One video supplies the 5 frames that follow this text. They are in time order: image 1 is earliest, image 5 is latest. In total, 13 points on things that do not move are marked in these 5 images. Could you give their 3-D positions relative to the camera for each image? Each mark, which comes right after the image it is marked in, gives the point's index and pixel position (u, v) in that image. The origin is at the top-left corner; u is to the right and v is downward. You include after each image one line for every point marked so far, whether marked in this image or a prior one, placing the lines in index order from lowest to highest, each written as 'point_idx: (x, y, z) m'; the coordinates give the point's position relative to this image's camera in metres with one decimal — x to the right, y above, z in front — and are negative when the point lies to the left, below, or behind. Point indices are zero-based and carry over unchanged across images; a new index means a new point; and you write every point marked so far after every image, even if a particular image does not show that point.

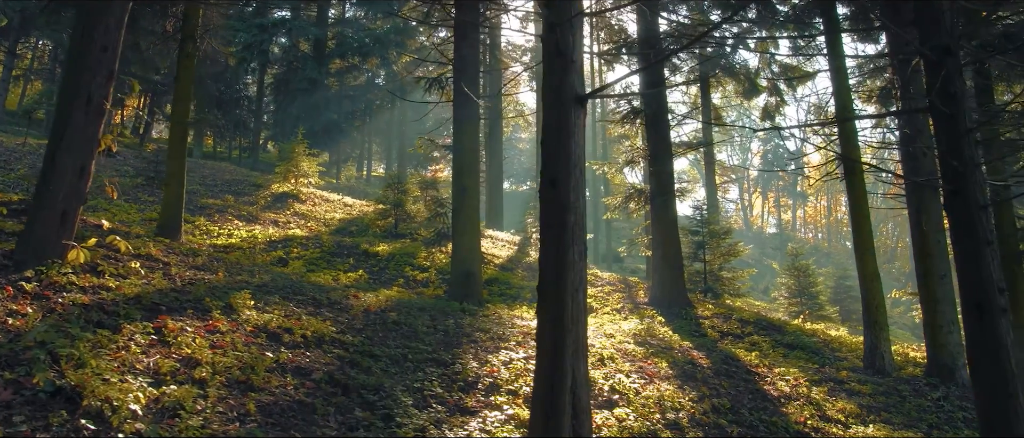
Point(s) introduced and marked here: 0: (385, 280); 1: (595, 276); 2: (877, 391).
0: (-1.2, -0.6, +12.1) m
1: (+1.0, -0.7, +15.5) m
2: (+2.7, -1.3, +9.0) m
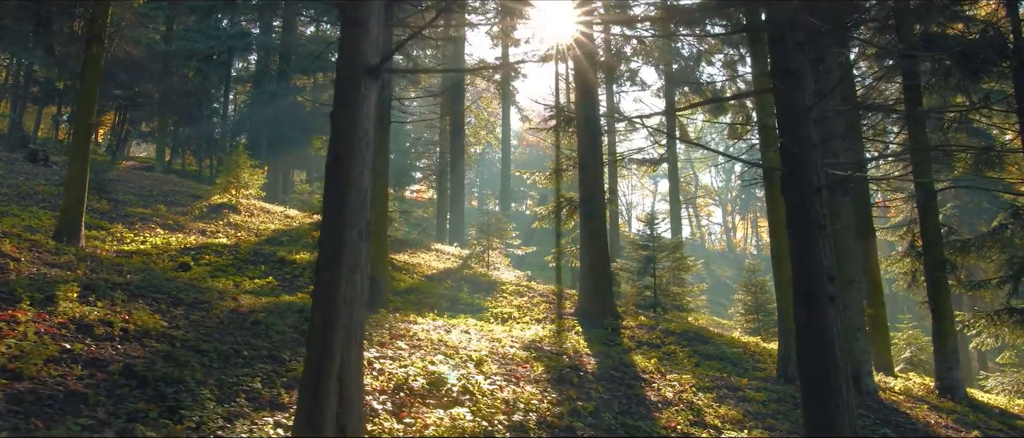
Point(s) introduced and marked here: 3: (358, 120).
0: (-2.1, -0.6, +11.7) m
1: (+0.2, -0.9, +15.1) m
2: (+1.8, -1.3, +8.7) m
3: (-0.6, +0.4, +4.7) m
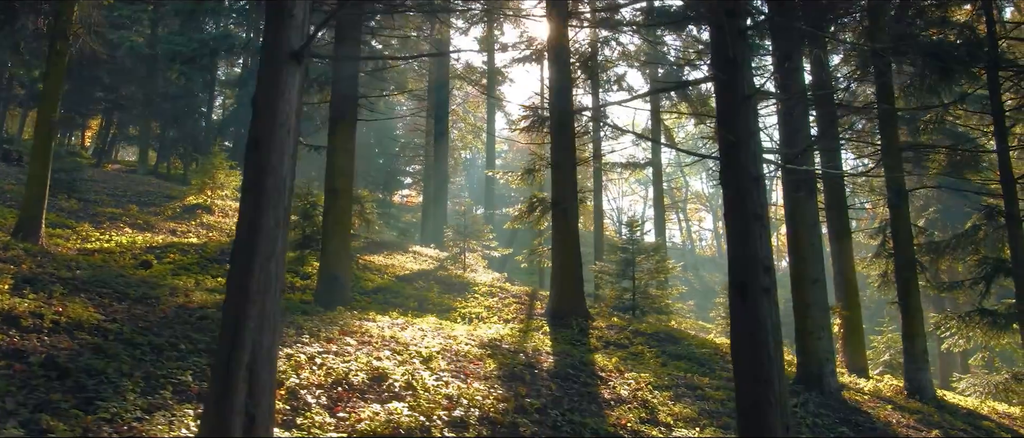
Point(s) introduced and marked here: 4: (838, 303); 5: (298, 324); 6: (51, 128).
0: (-2.4, -0.6, +11.6) m
1: (-0.1, -0.9, +15.0) m
2: (+1.5, -1.2, +8.5) m
3: (-0.9, +0.4, +4.6) m
4: (+3.8, -1.0, +14.5) m
5: (-1.4, -0.7, +7.9) m
6: (-4.2, +0.8, +11.3) m
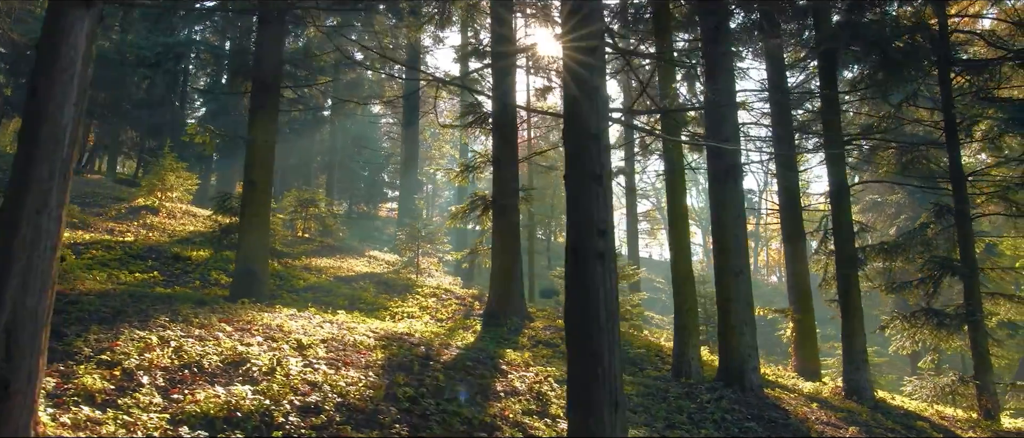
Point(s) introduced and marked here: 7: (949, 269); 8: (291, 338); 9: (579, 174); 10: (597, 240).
0: (-3.0, -0.6, +11.2) m
1: (-0.8, -0.9, +14.6) m
2: (+0.8, -1.1, +8.1) m
3: (-1.5, +0.6, +4.2) m
4: (+3.2, -1.0, +14.1) m
5: (-2.0, -0.6, +7.6) m
6: (-4.9, +0.9, +11.0) m
7: (+4.1, -0.5, +11.5) m
8: (-1.3, -0.7, +7.2) m
9: (+0.3, +0.2, +4.7) m
10: (+0.3, -0.1, +4.5) m
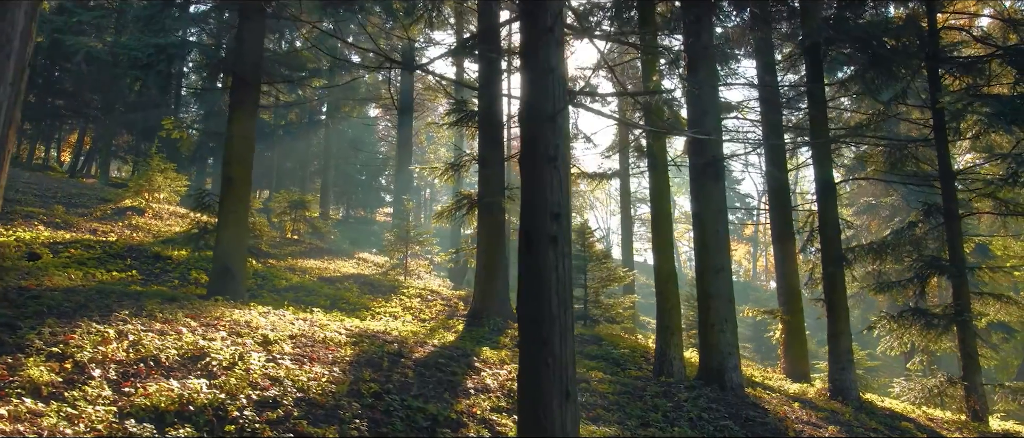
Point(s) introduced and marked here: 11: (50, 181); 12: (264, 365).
0: (-3.2, -0.6, +11.1) m
1: (-0.9, -0.9, +14.5) m
2: (+0.7, -1.1, +8.0) m
3: (-1.7, +0.6, +4.1) m
4: (+3.0, -1.0, +14.0) m
5: (-2.2, -0.5, +7.4) m
6: (-5.0, +0.9, +10.9) m
7: (+3.9, -0.5, +11.4) m
8: (-1.4, -0.7, +7.1) m
9: (+0.1, +0.2, +4.5) m
10: (+0.1, 0.0, +4.4) m
11: (-6.9, +0.6, +18.6) m
12: (-1.2, -0.7, +6.2) m
